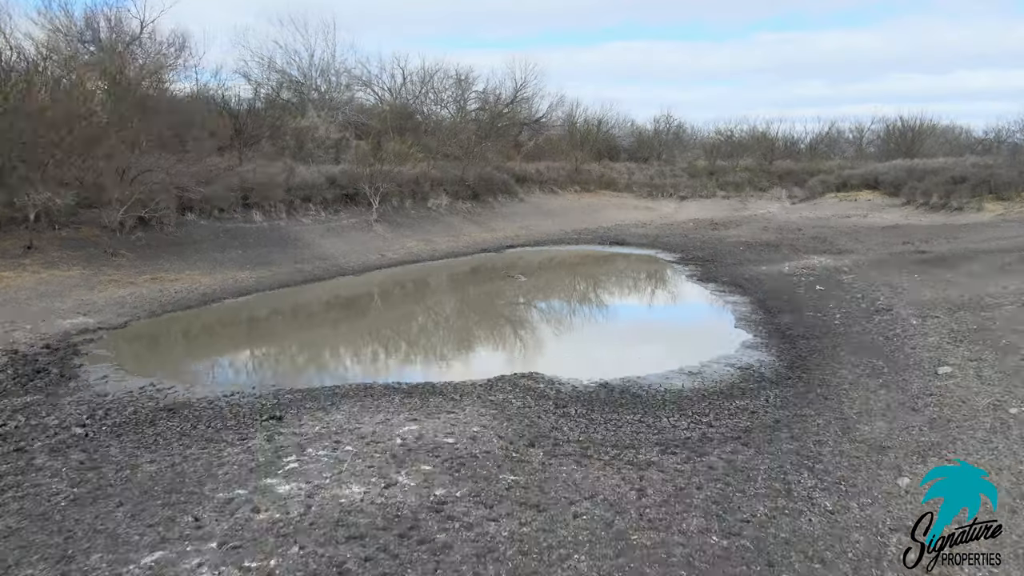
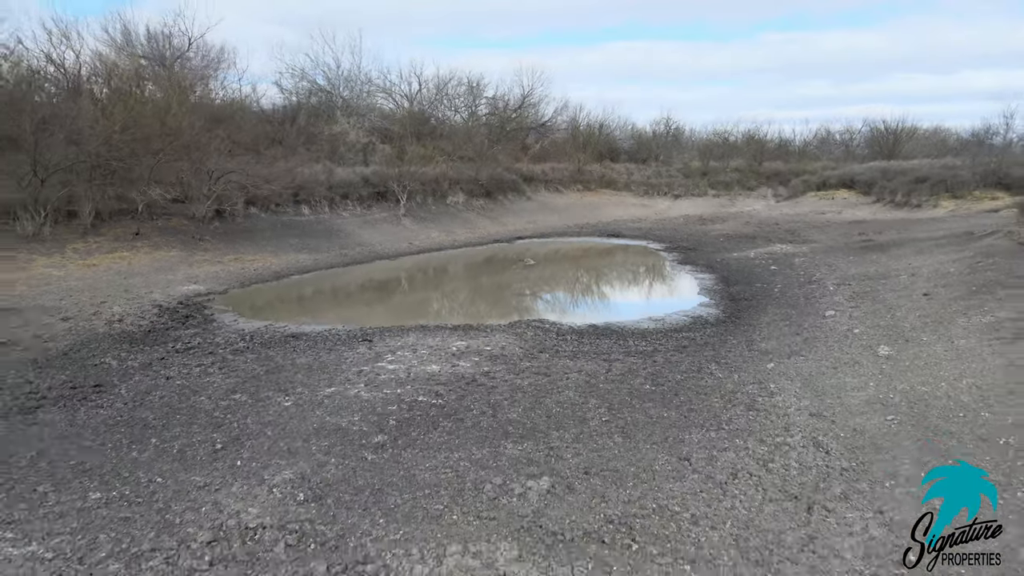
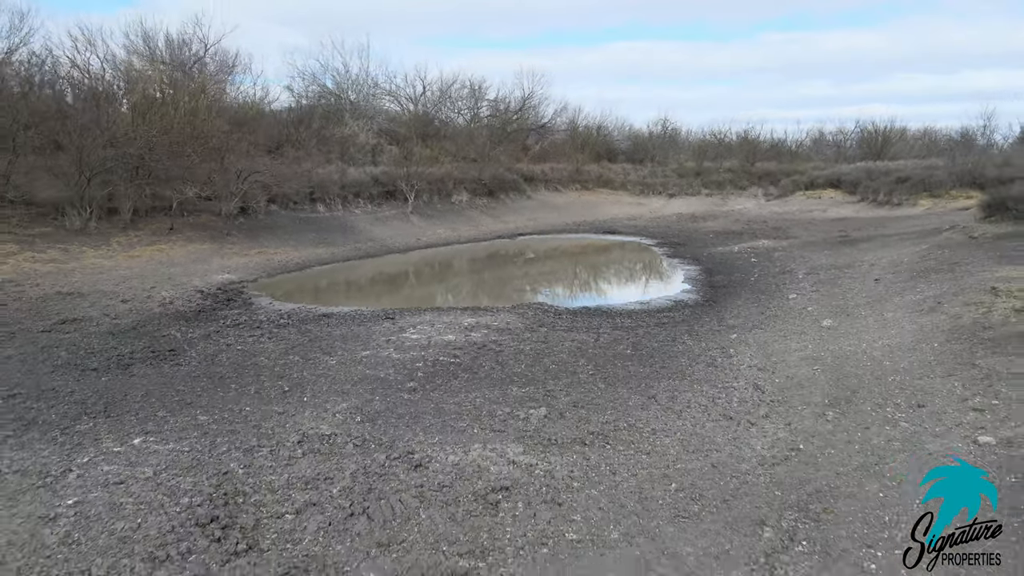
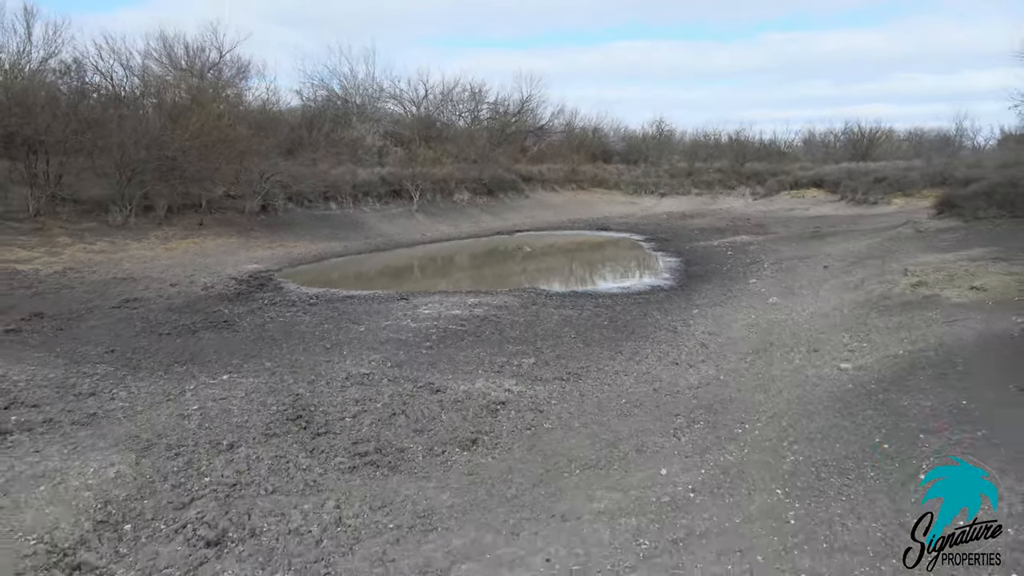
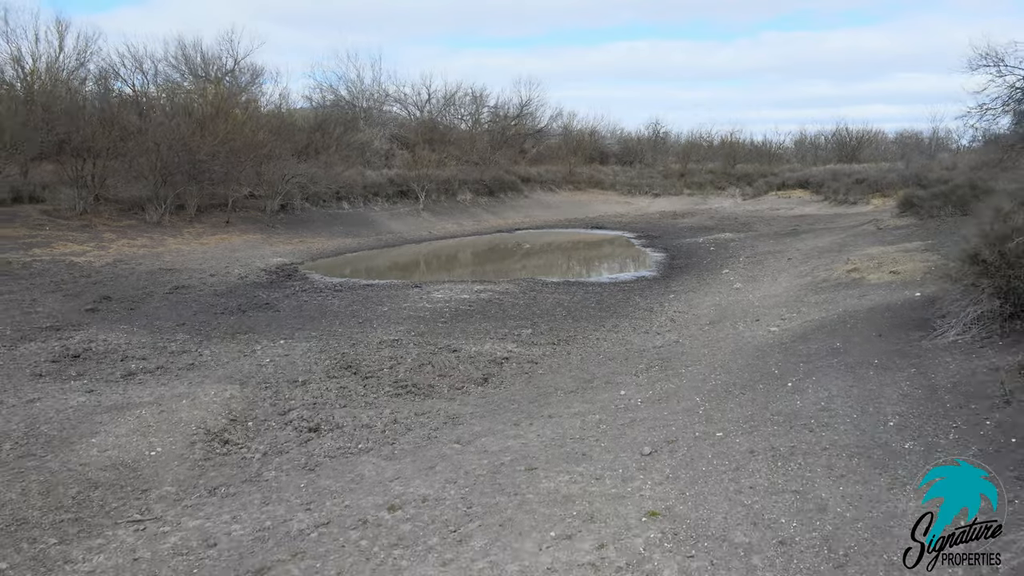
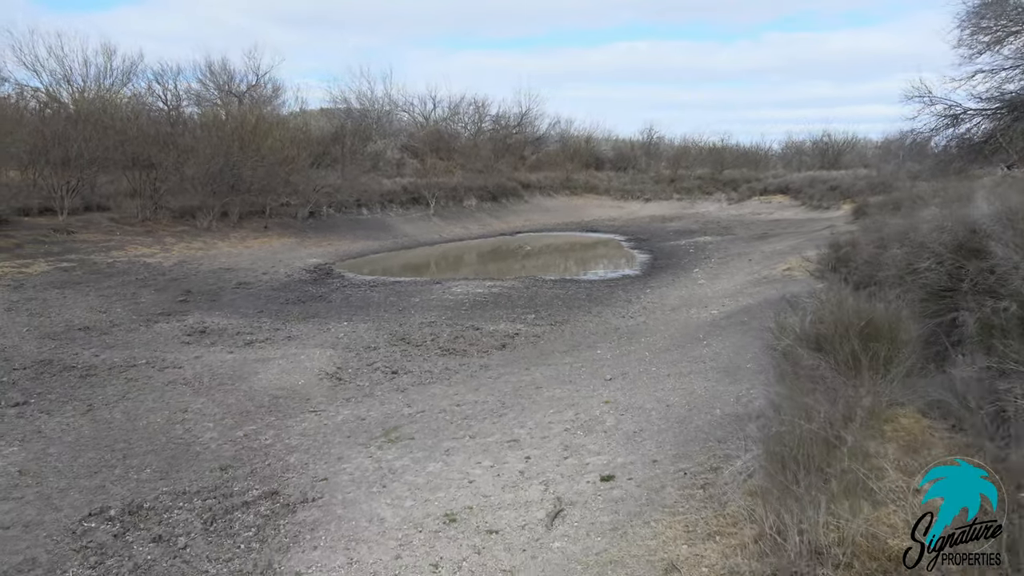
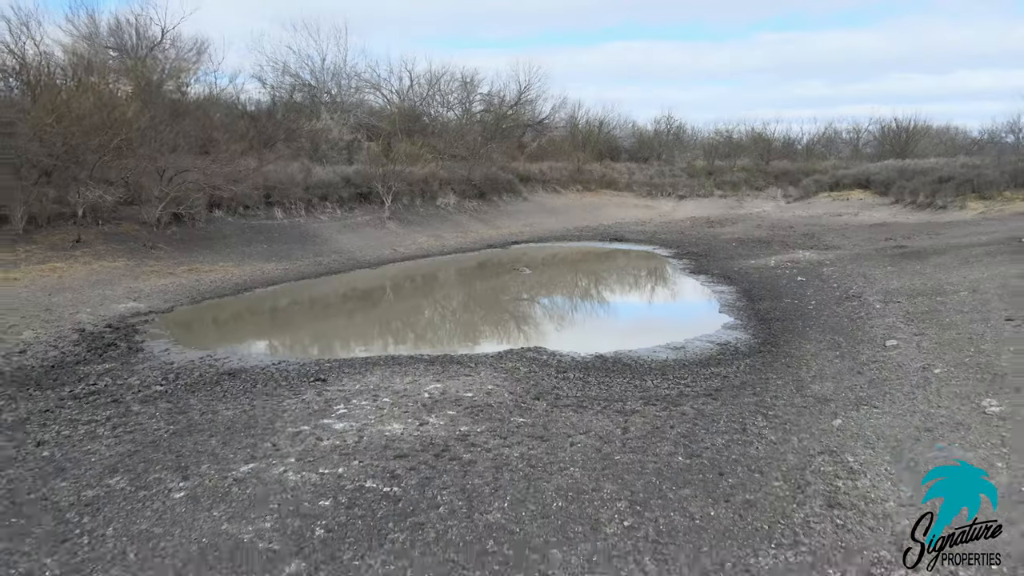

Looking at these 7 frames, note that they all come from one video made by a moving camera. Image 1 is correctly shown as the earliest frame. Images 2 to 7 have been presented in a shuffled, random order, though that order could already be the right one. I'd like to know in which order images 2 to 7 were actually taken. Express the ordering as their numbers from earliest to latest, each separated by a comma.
7, 2, 3, 4, 5, 6
